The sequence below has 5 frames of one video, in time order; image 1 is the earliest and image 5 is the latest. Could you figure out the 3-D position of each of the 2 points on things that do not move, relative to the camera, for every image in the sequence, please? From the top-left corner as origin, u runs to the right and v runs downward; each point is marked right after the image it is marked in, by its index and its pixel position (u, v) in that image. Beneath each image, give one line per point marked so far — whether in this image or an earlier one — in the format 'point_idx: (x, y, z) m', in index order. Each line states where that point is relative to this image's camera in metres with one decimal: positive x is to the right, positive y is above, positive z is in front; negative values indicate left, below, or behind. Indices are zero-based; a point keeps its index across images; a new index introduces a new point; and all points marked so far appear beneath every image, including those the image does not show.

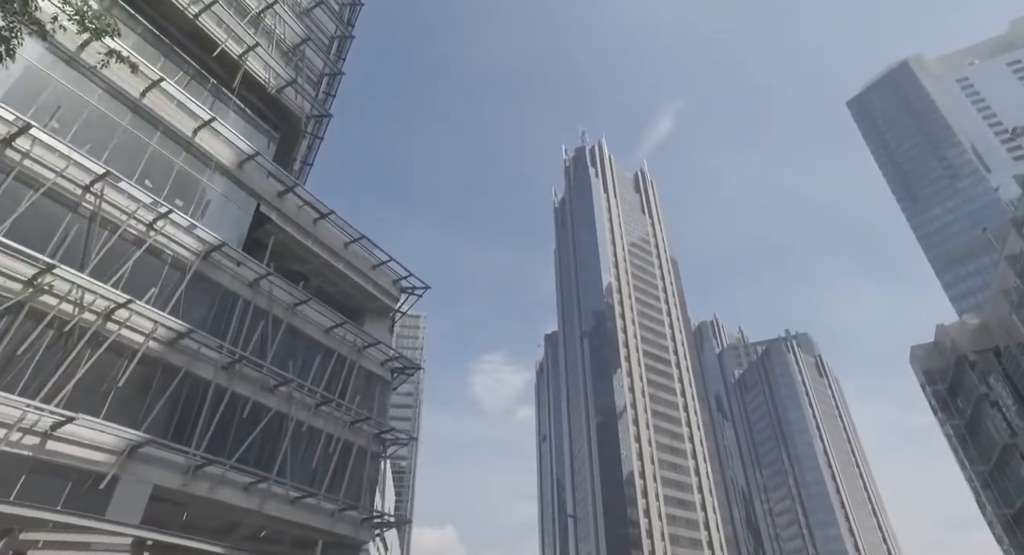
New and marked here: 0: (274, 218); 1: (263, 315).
0: (-7.2, +1.8, +18.2) m
1: (-6.8, -1.0, +16.5) m
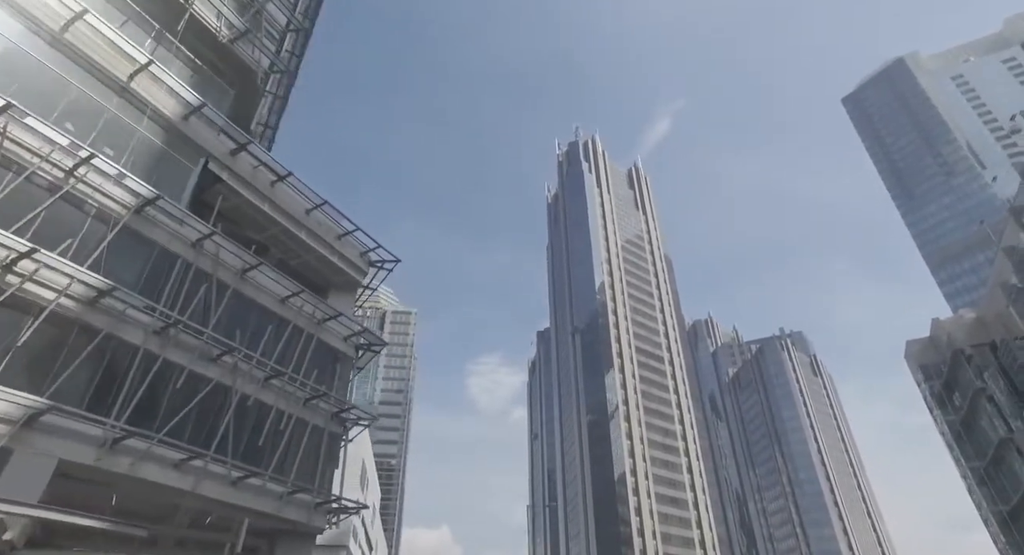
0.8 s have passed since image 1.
0: (-8.0, +2.8, +16.8) m
1: (-7.7, 0.0, +15.1) m
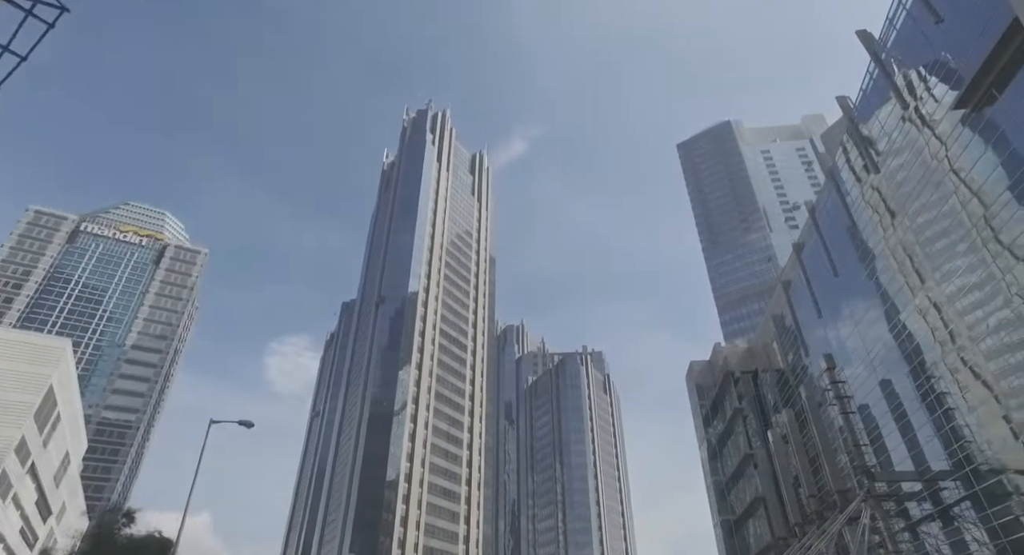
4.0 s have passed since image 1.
0: (-12.3, +9.1, +8.1) m
1: (-12.1, +6.2, +6.5) m
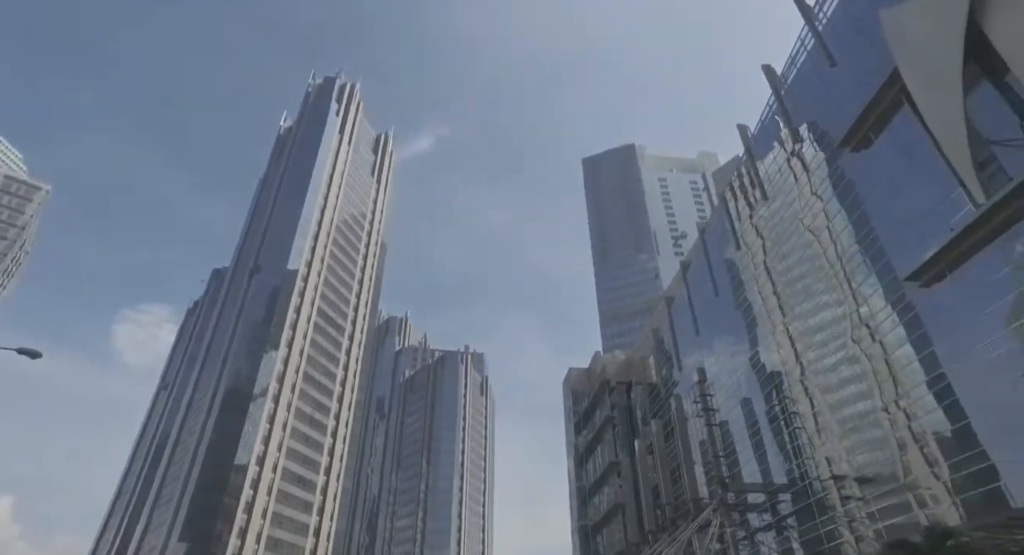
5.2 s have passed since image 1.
0: (-12.0, +12.2, +3.9) m
1: (-11.8, +9.3, +2.3) m
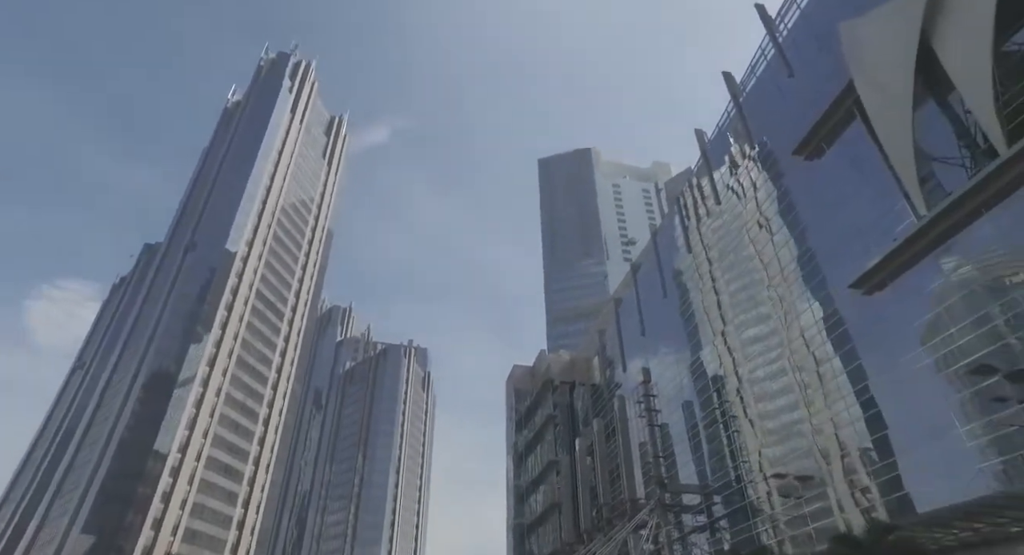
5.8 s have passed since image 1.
0: (-11.3, +13.8, +1.8) m
1: (-11.2, +10.8, +0.2) m
